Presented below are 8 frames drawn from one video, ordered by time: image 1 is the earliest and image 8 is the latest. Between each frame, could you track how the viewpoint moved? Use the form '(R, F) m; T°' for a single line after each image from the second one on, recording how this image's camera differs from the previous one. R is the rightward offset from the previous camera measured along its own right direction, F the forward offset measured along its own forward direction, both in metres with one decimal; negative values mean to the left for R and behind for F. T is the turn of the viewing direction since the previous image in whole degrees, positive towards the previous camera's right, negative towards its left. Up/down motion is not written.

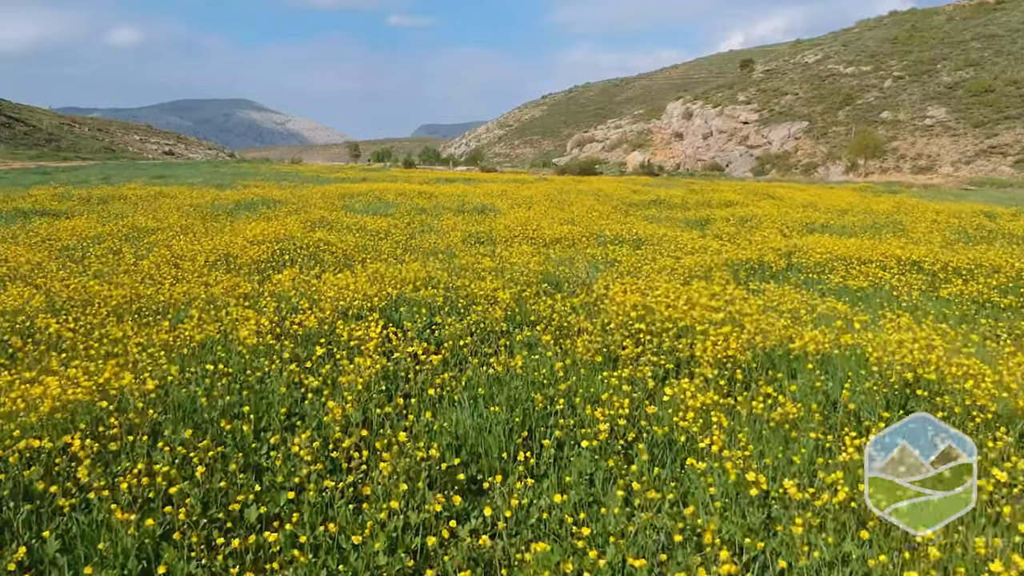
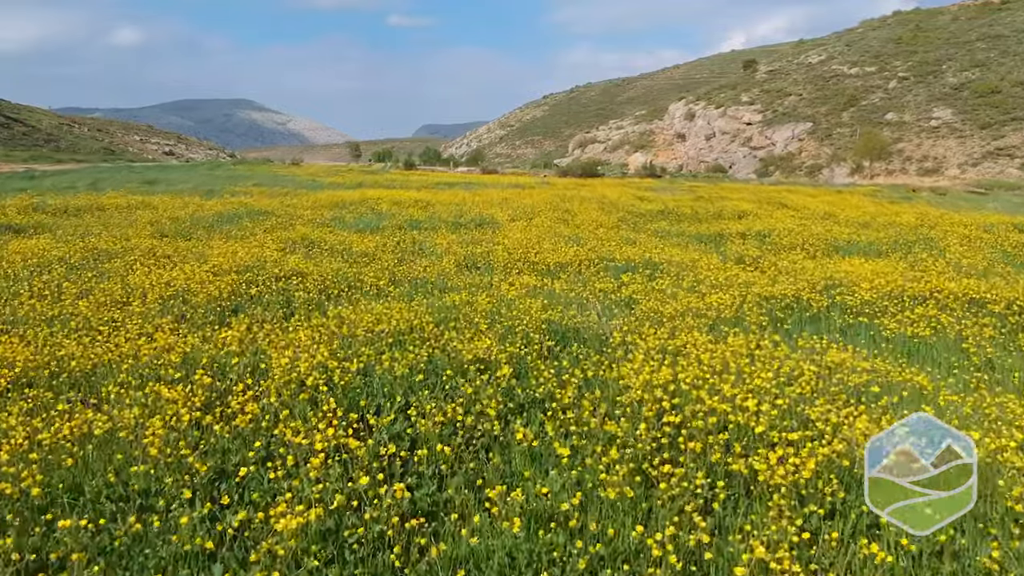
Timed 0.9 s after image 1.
(0.0, +1.4) m; 0°
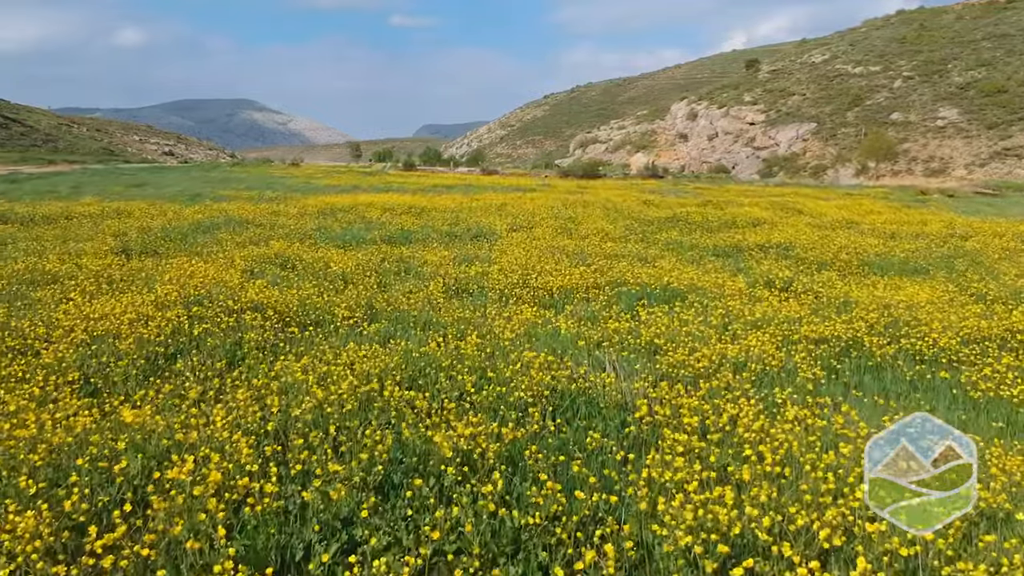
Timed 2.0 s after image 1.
(+0.1, +1.6) m; 0°
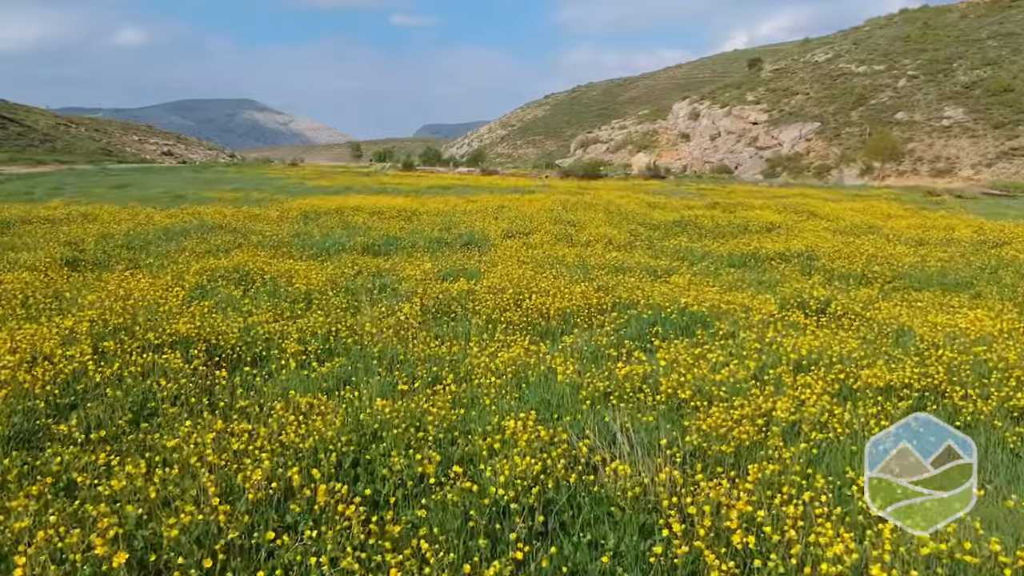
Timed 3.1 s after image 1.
(+0.1, +1.7) m; 0°
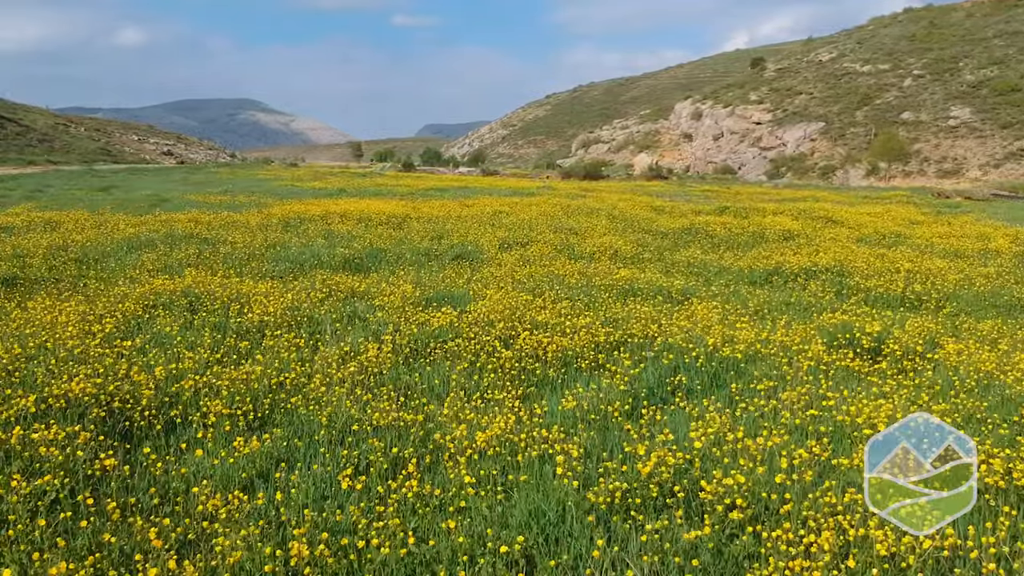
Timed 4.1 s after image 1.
(+0.1, +1.7) m; 0°
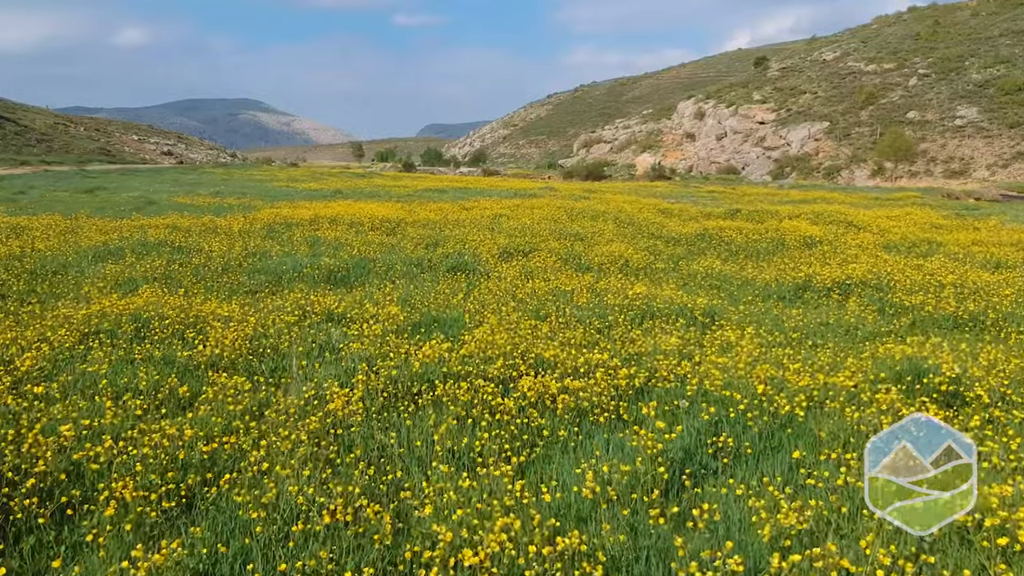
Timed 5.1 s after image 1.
(0.0, +1.5) m; 0°
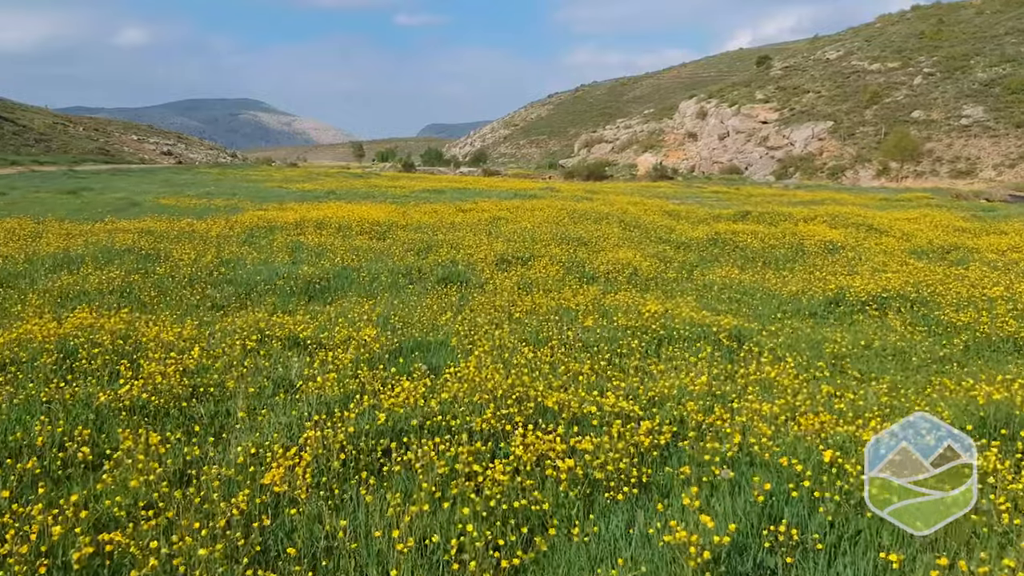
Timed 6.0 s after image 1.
(+0.1, +1.4) m; 0°
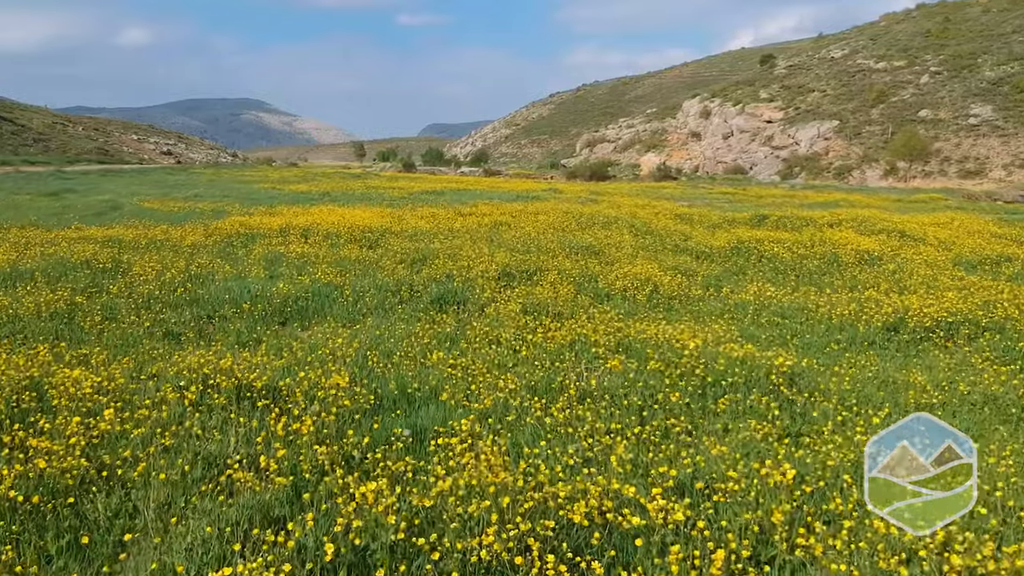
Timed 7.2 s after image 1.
(-0.1, +1.7) m; 0°
